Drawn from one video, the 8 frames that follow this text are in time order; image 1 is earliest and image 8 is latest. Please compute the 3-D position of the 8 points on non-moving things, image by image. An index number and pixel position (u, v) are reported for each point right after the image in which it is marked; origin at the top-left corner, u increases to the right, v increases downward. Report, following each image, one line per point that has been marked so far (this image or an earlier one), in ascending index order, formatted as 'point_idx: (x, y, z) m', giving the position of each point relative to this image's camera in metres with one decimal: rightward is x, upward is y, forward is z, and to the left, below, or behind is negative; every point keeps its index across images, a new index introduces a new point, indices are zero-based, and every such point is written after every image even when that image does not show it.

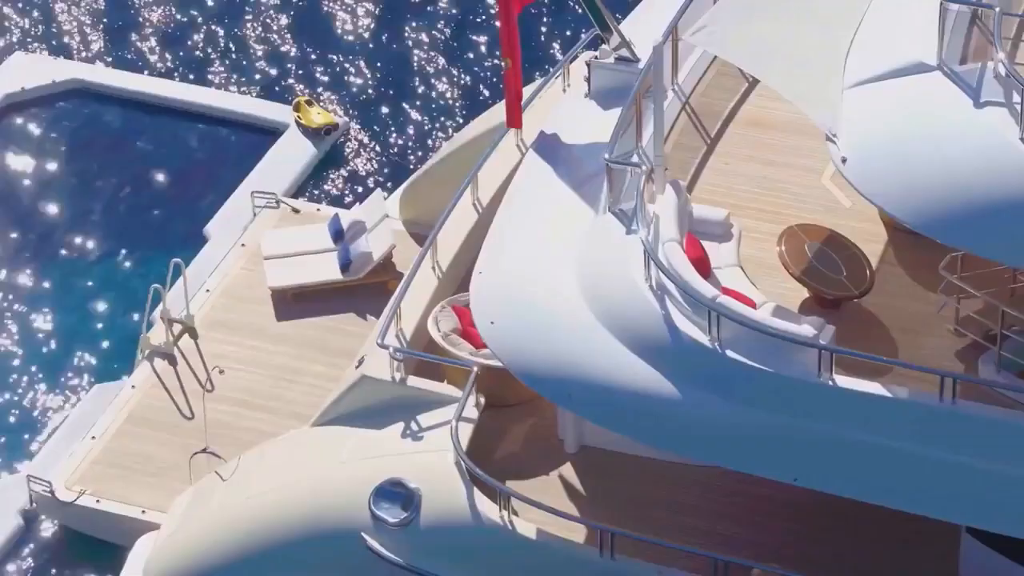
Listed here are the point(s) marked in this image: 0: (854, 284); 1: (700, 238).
0: (+2.0, 0.0, +9.5) m
1: (+1.2, +0.3, +10.2) m
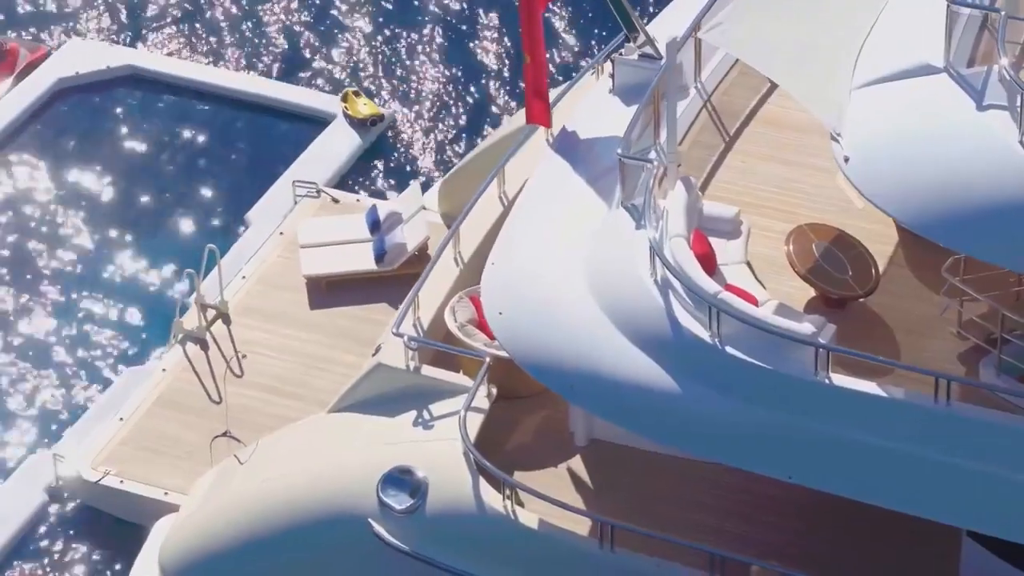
0: (+2.1, 0.0, +9.5) m
1: (+1.3, +0.3, +10.3) m
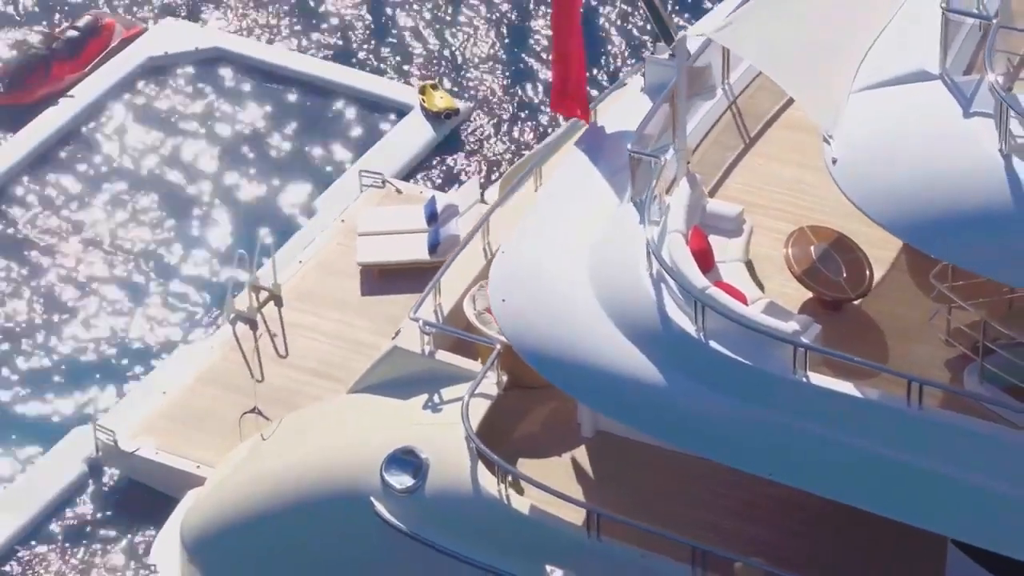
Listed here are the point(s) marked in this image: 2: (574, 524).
0: (+2.1, 0.0, +9.6) m
1: (+1.3, +0.4, +10.3) m
2: (+0.4, -1.6, +10.6) m
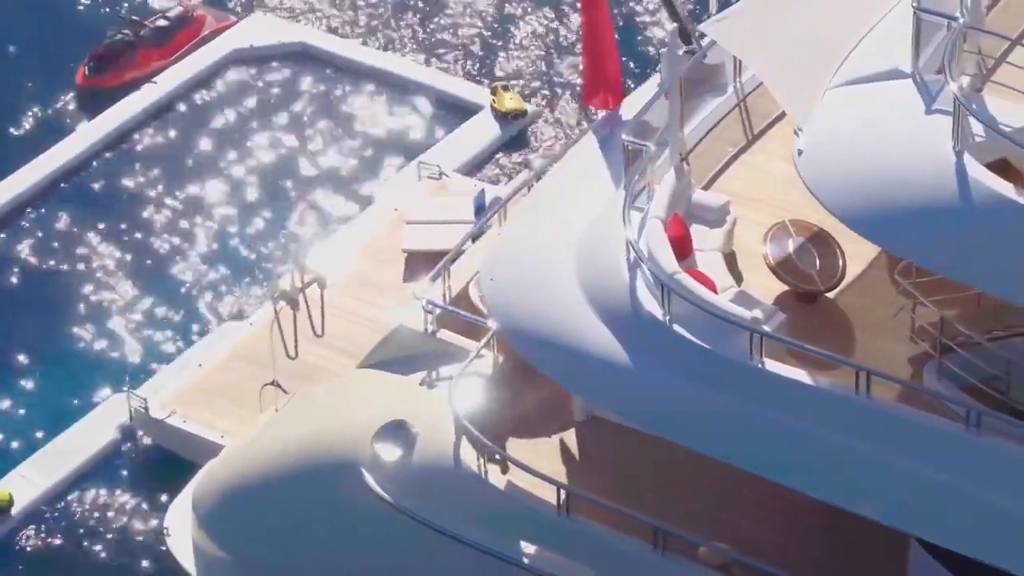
0: (+1.9, +0.1, +9.7) m
1: (+1.2, +0.4, +10.5) m
2: (+0.2, -1.5, +10.8) m
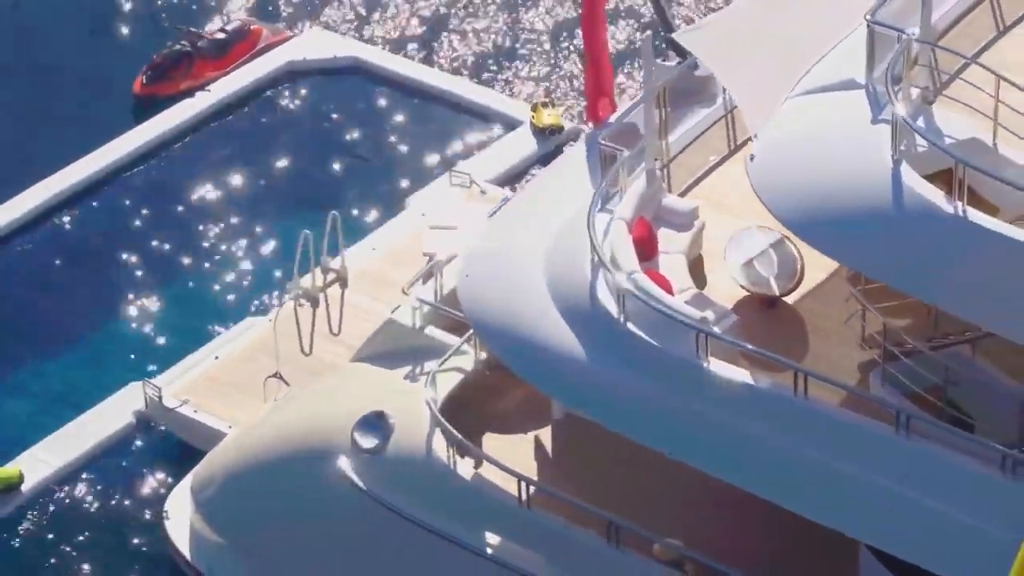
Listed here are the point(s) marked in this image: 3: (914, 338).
0: (+1.7, 0.0, +9.9) m
1: (+1.0, +0.4, +10.8) m
2: (0.0, -1.5, +11.1) m
3: (+2.4, -0.3, +9.4) m
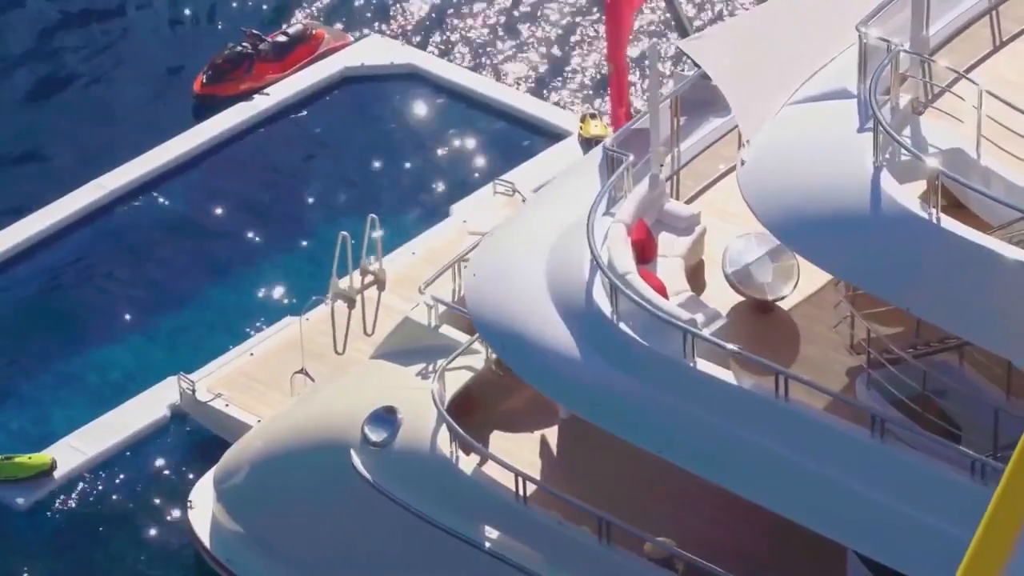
0: (+1.7, 0.0, +10.1) m
1: (+1.1, +0.4, +11.0) m
2: (0.0, -1.5, +11.3) m
3: (+2.3, -0.3, +9.5) m
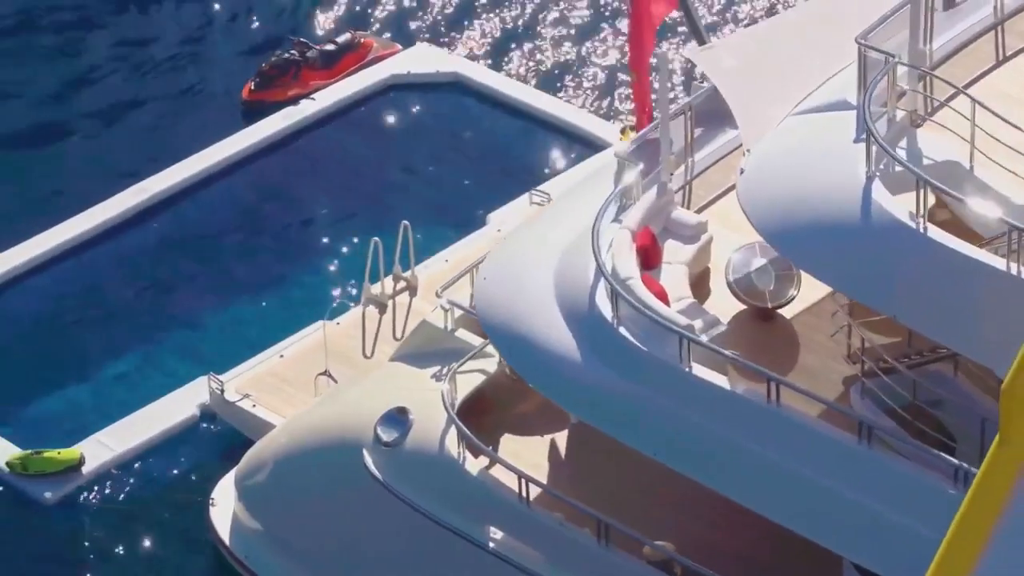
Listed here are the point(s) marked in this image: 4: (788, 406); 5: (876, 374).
0: (+1.7, -0.1, +10.2) m
1: (+1.1, +0.3, +11.1) m
2: (0.0, -1.5, +11.5) m
3: (+2.3, -0.4, +9.6) m
4: (+1.7, -0.7, +9.5) m
5: (+2.2, -0.5, +9.5) m
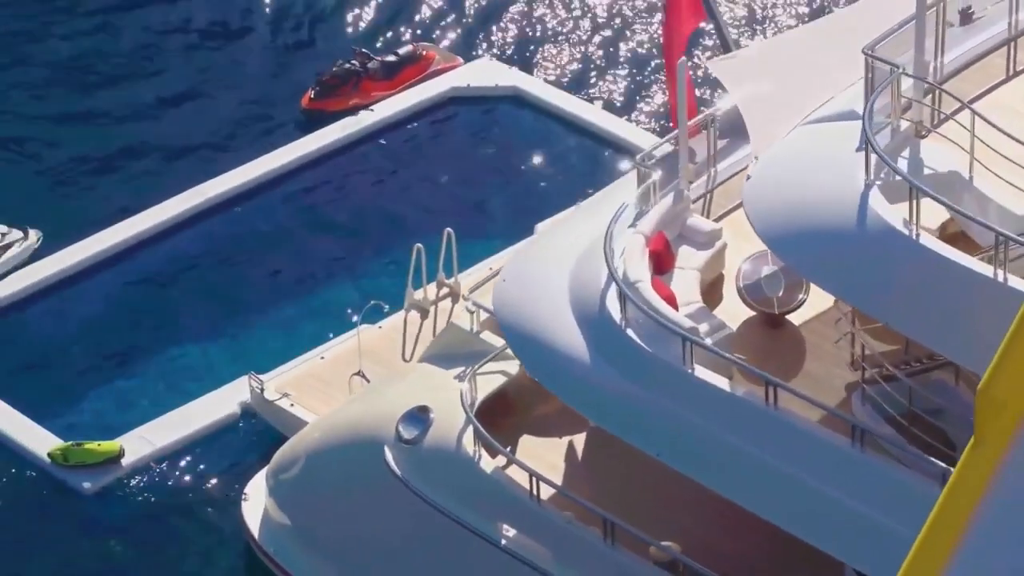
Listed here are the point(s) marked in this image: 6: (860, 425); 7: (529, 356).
0: (+1.8, -0.1, +10.3) m
1: (+1.3, +0.3, +11.3) m
2: (+0.1, -1.5, +11.7) m
3: (+2.4, -0.5, +9.7) m
4: (+1.7, -0.8, +9.6) m
5: (+2.2, -0.6, +9.6) m
6: (+2.1, -0.8, +9.2) m
7: (+0.1, -0.5, +10.7) m
